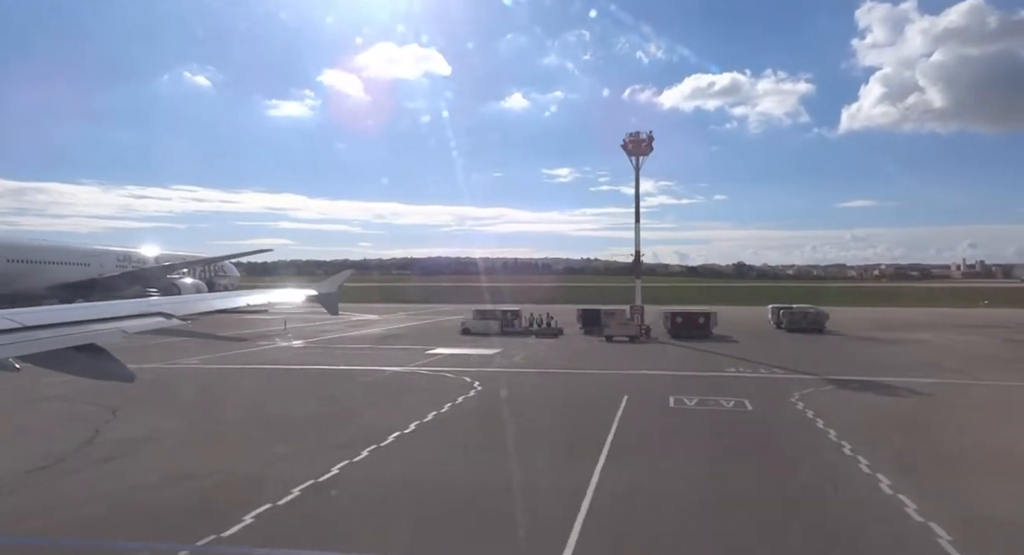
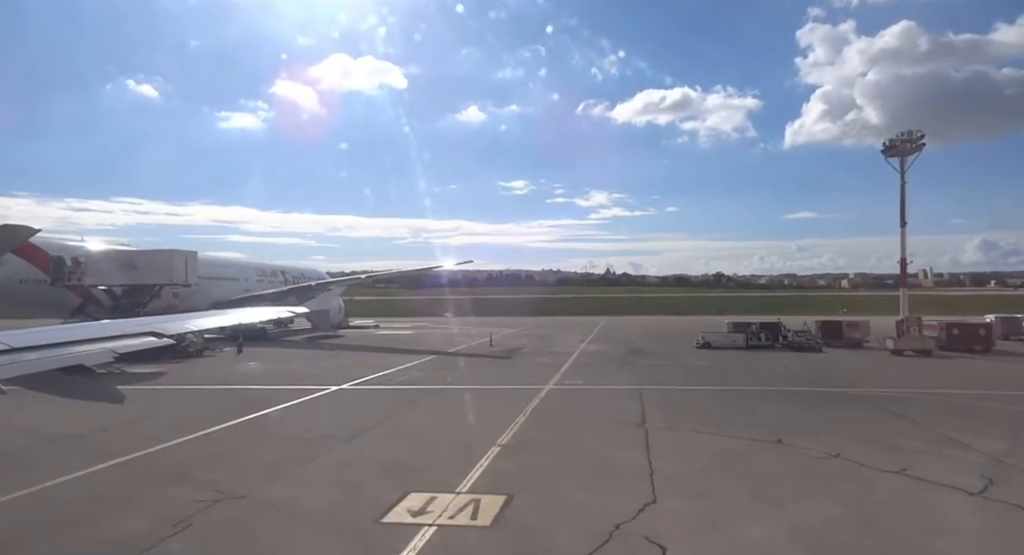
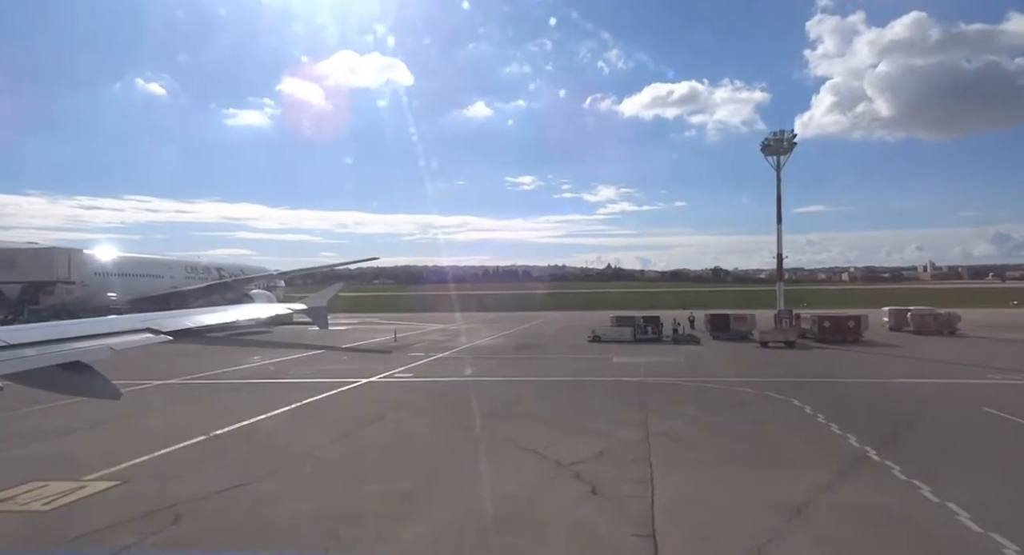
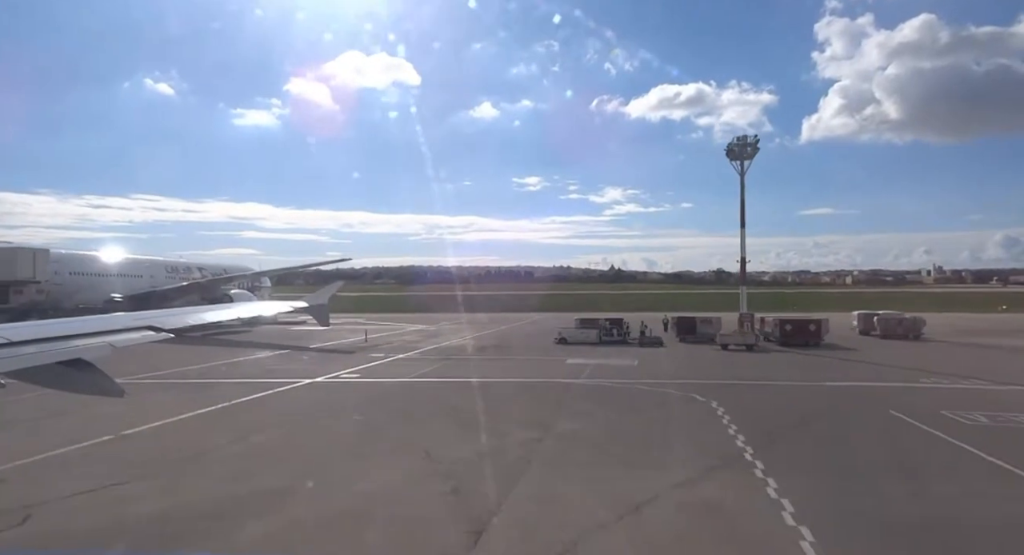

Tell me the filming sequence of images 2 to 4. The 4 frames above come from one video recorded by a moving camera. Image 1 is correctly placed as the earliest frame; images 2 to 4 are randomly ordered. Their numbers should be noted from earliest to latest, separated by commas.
4, 3, 2
